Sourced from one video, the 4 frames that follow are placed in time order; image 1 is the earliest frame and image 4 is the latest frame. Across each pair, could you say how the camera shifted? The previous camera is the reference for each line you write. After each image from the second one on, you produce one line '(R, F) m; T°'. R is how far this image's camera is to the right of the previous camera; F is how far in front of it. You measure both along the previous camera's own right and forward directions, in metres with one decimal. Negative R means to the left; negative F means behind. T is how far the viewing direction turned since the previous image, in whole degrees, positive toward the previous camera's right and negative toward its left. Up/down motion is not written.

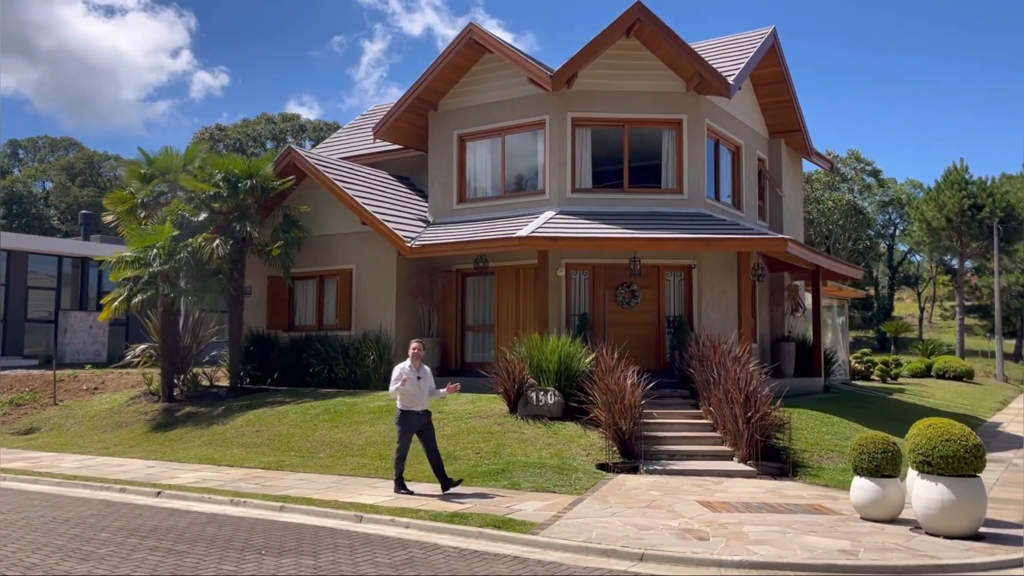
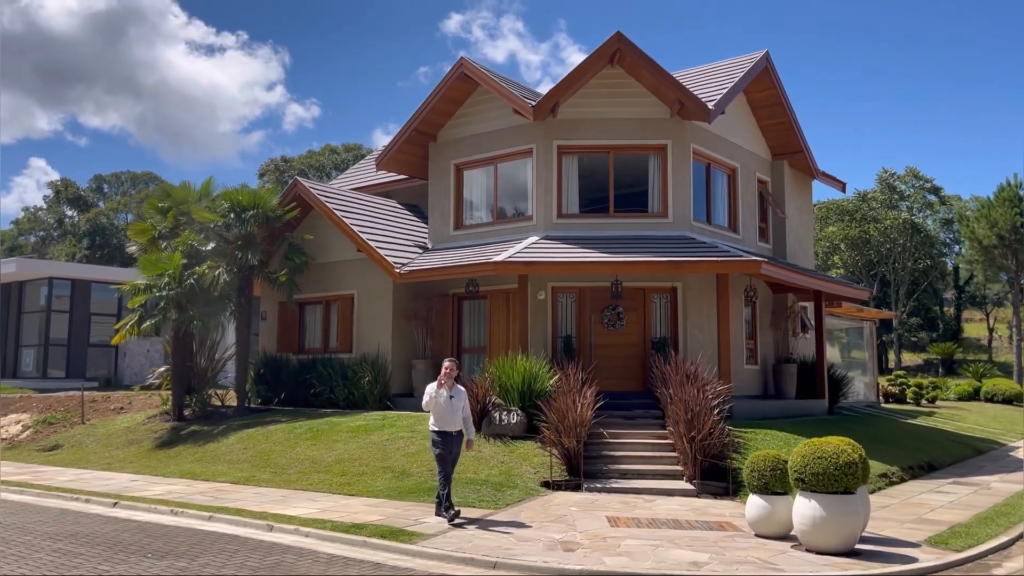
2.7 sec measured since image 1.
(+1.8, -0.4) m; -5°
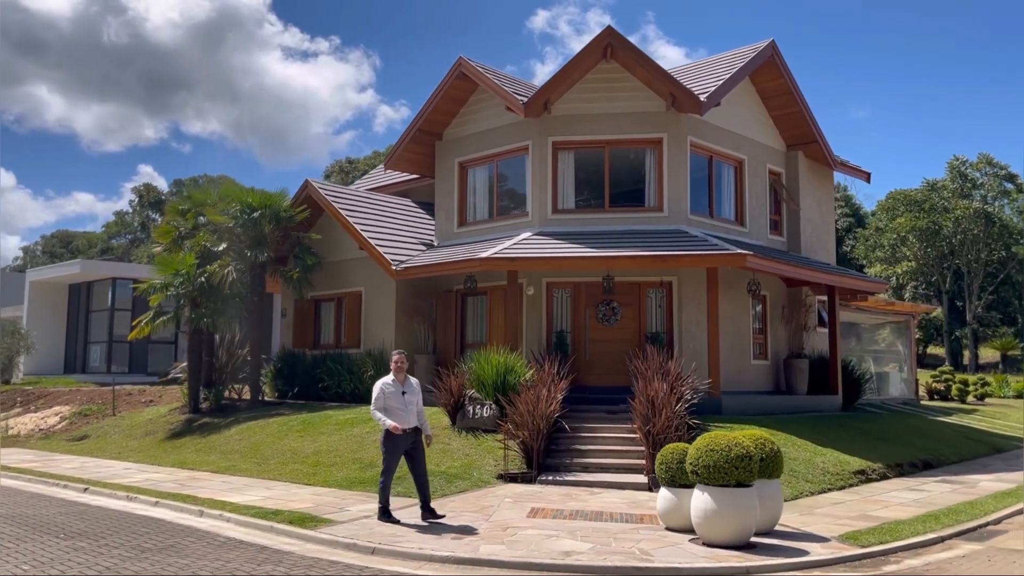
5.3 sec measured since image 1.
(+1.8, -0.1) m; -5°
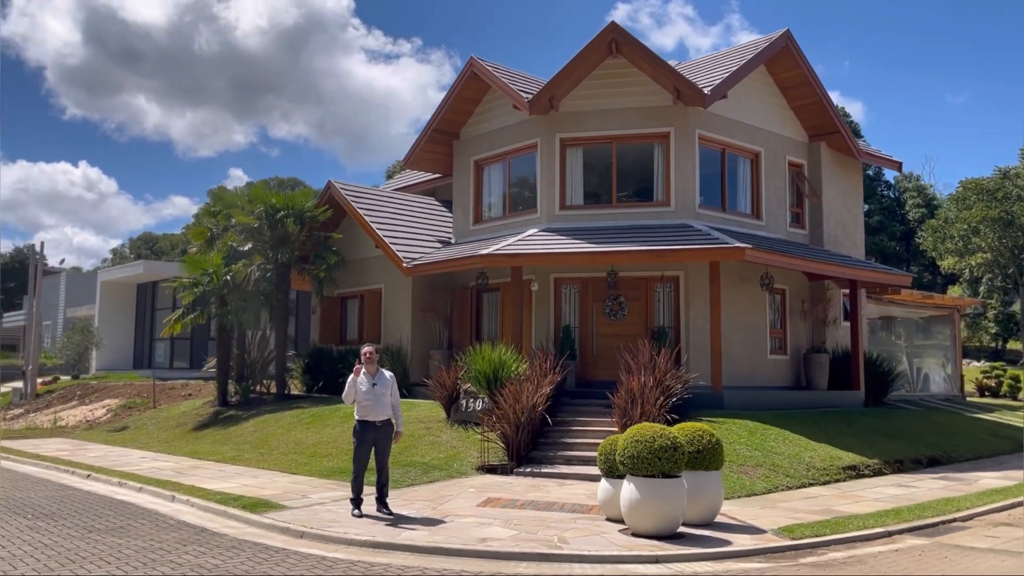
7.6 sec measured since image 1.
(+1.4, -0.2) m; -5°
